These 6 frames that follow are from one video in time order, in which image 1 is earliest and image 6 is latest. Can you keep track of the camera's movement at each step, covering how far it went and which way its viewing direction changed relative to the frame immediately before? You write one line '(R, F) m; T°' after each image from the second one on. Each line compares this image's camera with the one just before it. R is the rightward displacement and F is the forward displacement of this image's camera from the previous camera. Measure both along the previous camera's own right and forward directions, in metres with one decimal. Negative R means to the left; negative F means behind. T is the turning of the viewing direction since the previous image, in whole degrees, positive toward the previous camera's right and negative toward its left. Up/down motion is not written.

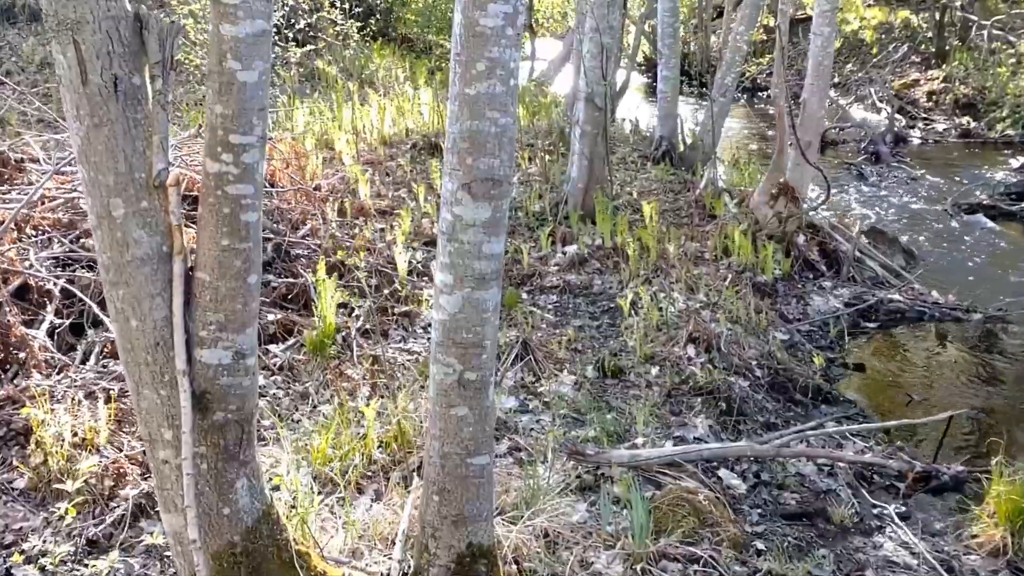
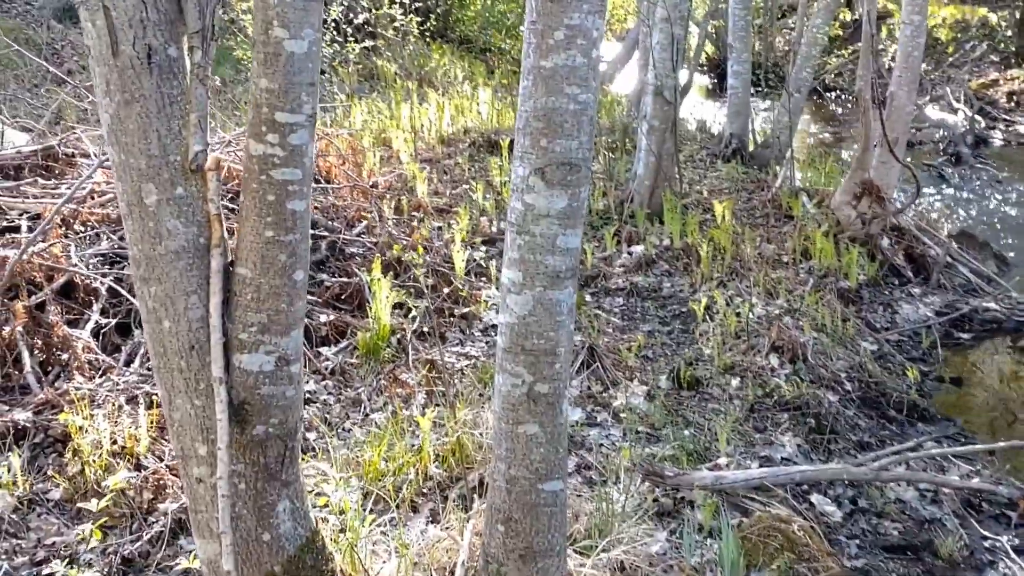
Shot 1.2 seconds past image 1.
(-0.1, +0.4) m; -3°
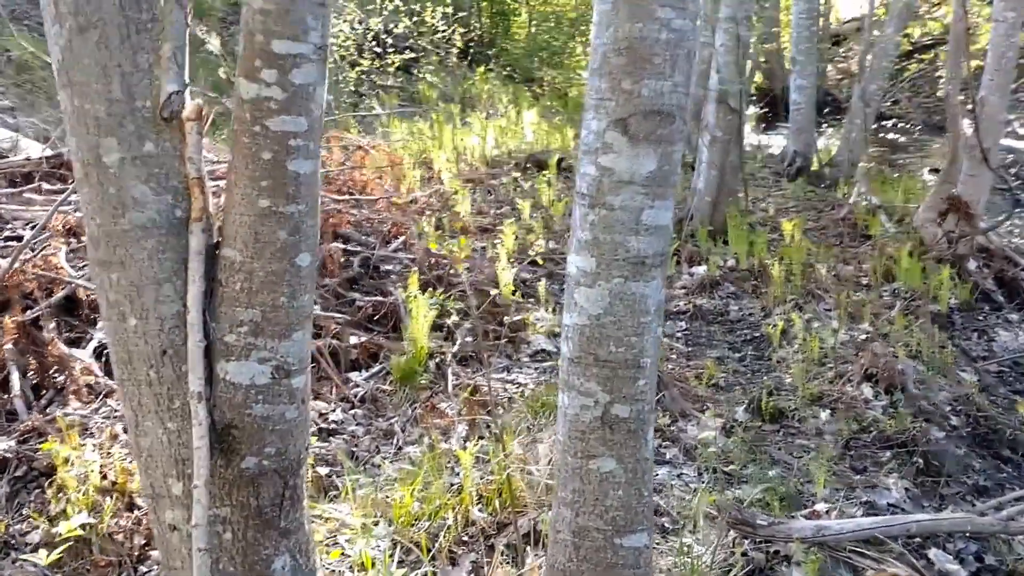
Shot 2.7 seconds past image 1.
(-0.1, +0.6) m; -2°
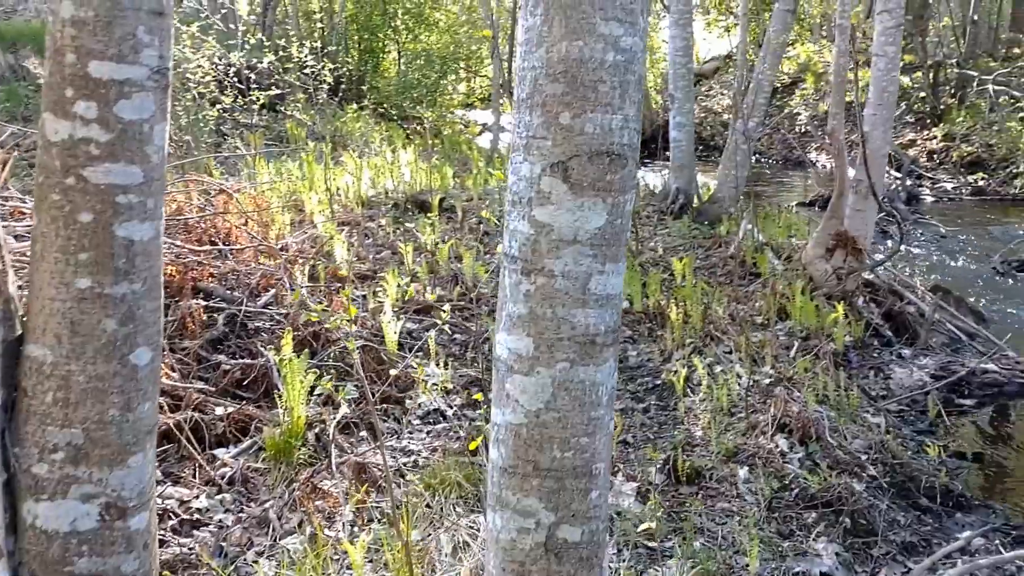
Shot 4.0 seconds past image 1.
(-0.1, +0.4) m; +8°
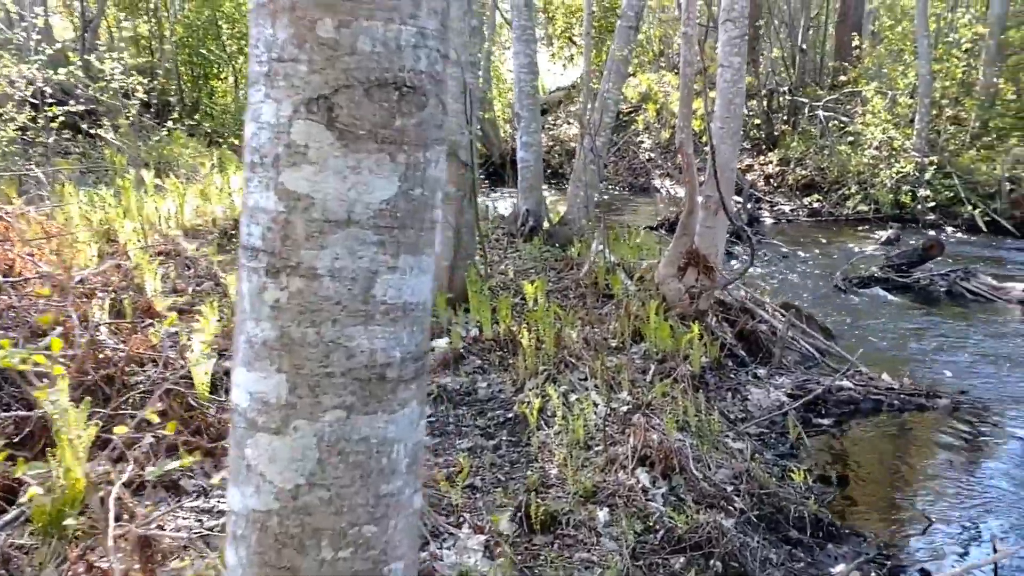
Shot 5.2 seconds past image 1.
(+0.1, +0.5) m; +9°
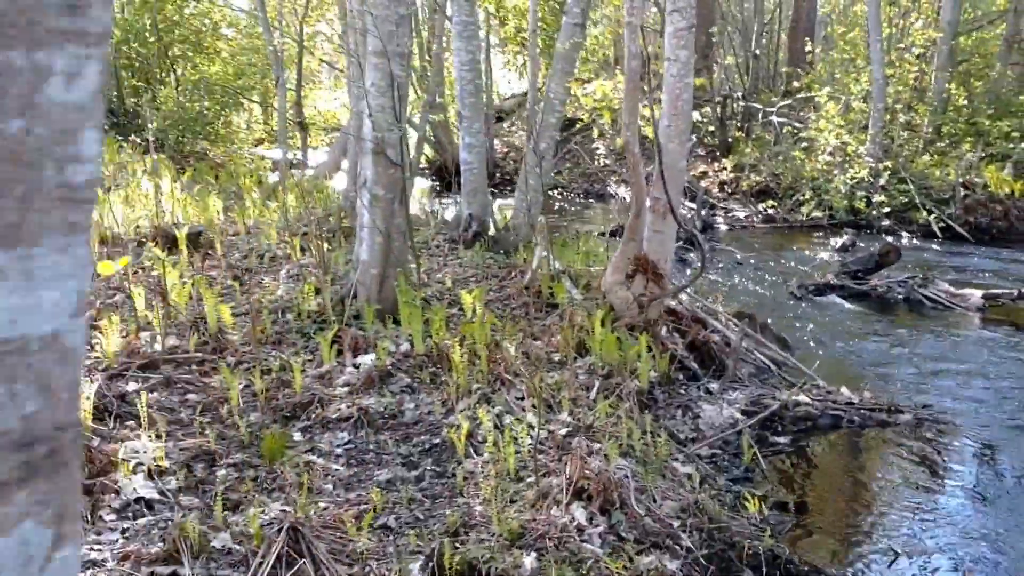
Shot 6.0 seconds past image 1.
(+0.2, +0.4) m; +2°
